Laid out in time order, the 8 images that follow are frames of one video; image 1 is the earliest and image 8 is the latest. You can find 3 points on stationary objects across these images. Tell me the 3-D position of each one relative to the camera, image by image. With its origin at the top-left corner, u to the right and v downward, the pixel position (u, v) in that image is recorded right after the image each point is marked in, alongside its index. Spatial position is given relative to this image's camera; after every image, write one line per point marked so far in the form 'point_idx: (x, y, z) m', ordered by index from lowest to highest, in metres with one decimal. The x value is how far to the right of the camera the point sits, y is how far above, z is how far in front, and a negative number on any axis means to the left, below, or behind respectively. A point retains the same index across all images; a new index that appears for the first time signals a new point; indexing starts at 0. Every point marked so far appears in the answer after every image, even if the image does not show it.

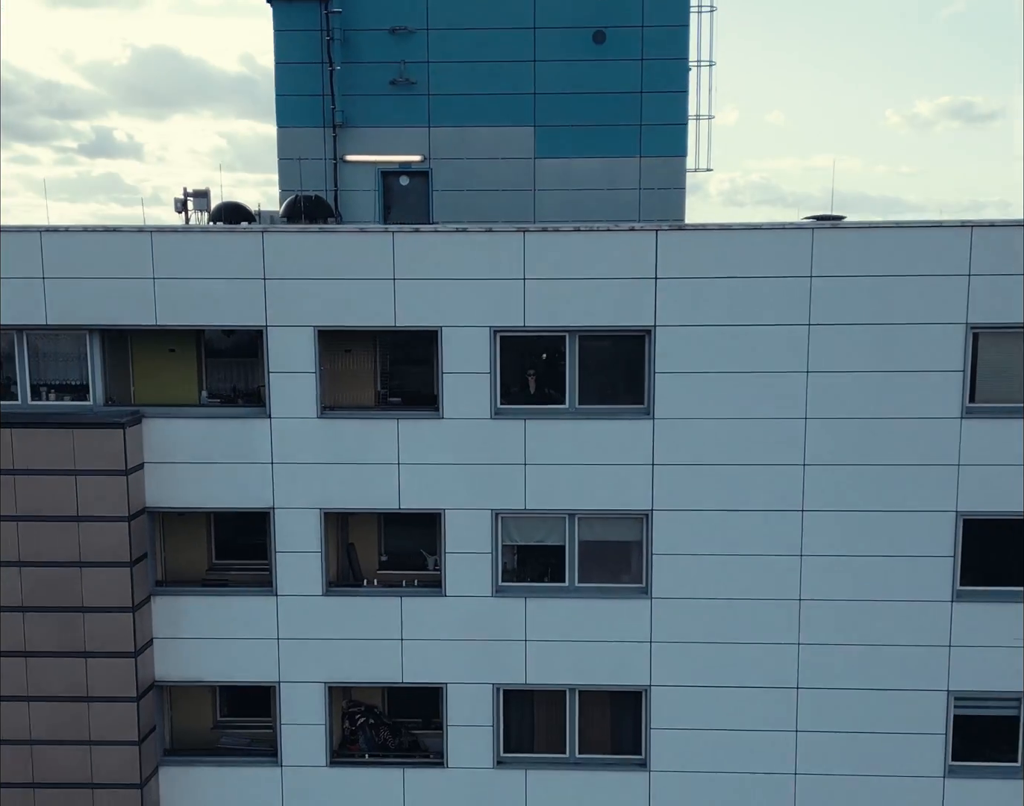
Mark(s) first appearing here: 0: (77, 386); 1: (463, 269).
0: (-5.1, +0.2, +12.2) m
1: (-0.5, +1.5, +11.6) m
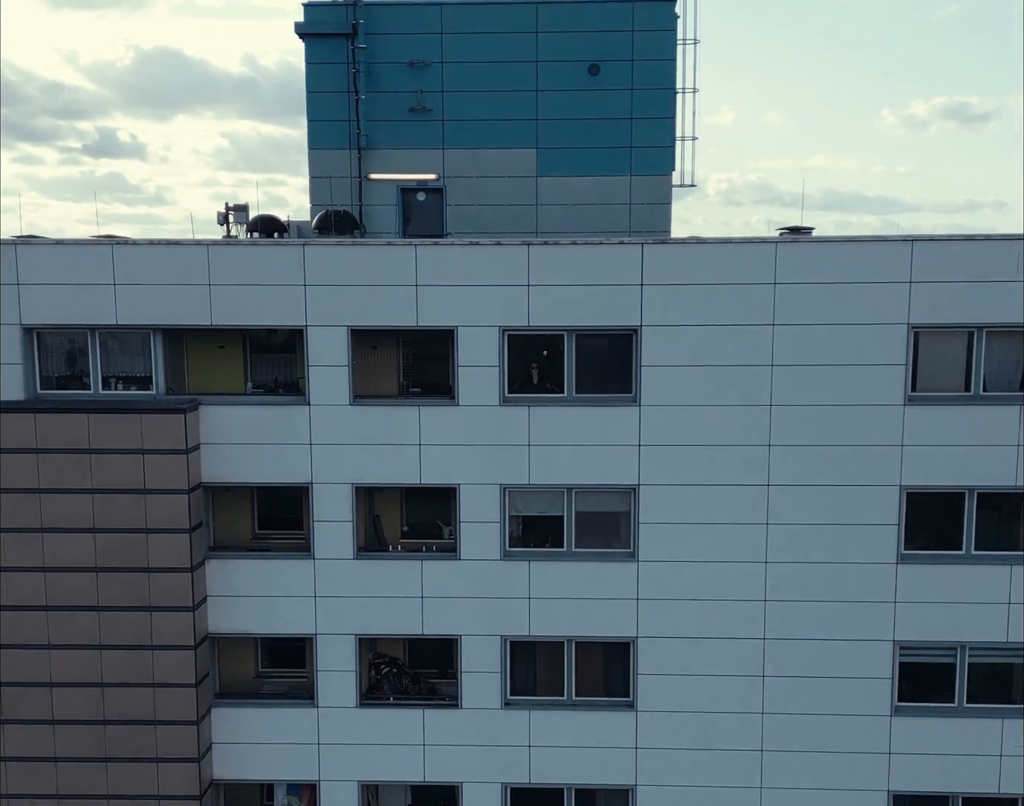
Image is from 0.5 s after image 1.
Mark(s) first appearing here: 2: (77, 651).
0: (-5.1, +0.4, +14.1) m
1: (-0.5, +1.7, +13.4) m
2: (-5.8, -3.3, +13.7) m
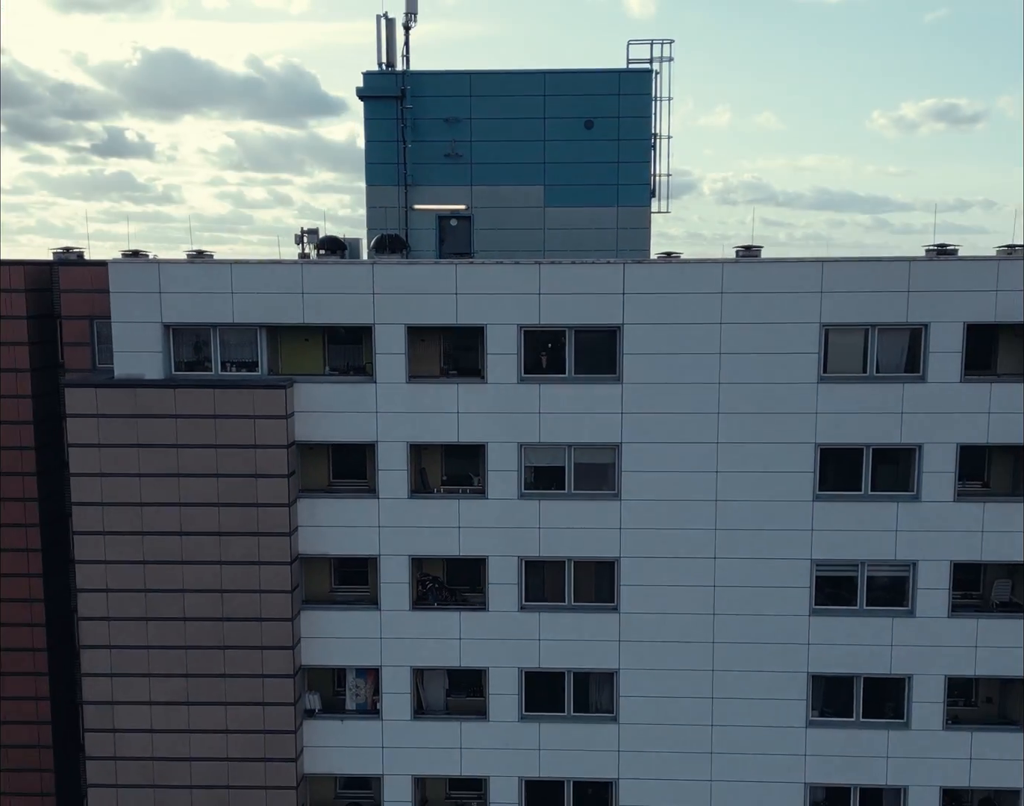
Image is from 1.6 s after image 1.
0: (-4.8, +0.8, +18.7) m
1: (-0.2, +2.1, +18.0) m
2: (-5.5, -2.9, +18.3) m
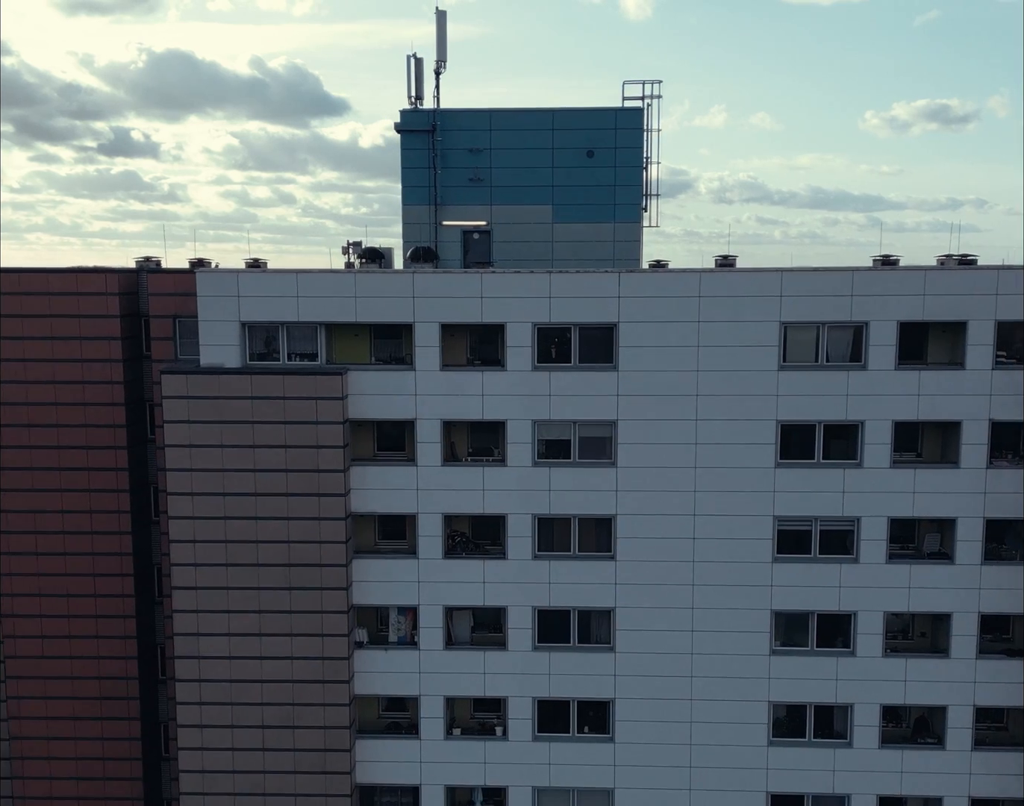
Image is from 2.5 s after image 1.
0: (-4.5, +1.1, +22.5) m
1: (+0.1, +2.4, +21.8) m
2: (-5.2, -2.6, +22.2) m
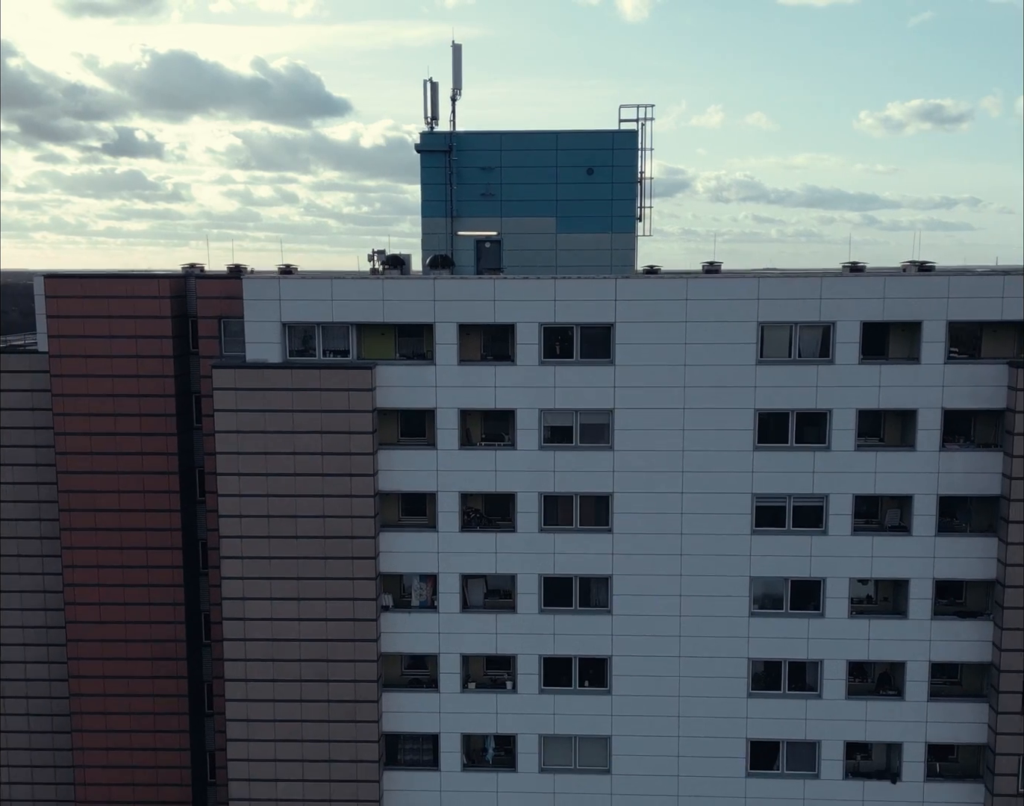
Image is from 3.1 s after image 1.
0: (-4.2, +1.3, +25.4) m
1: (+0.3, +2.6, +24.7) m
2: (-5.0, -2.3, +25.1) m
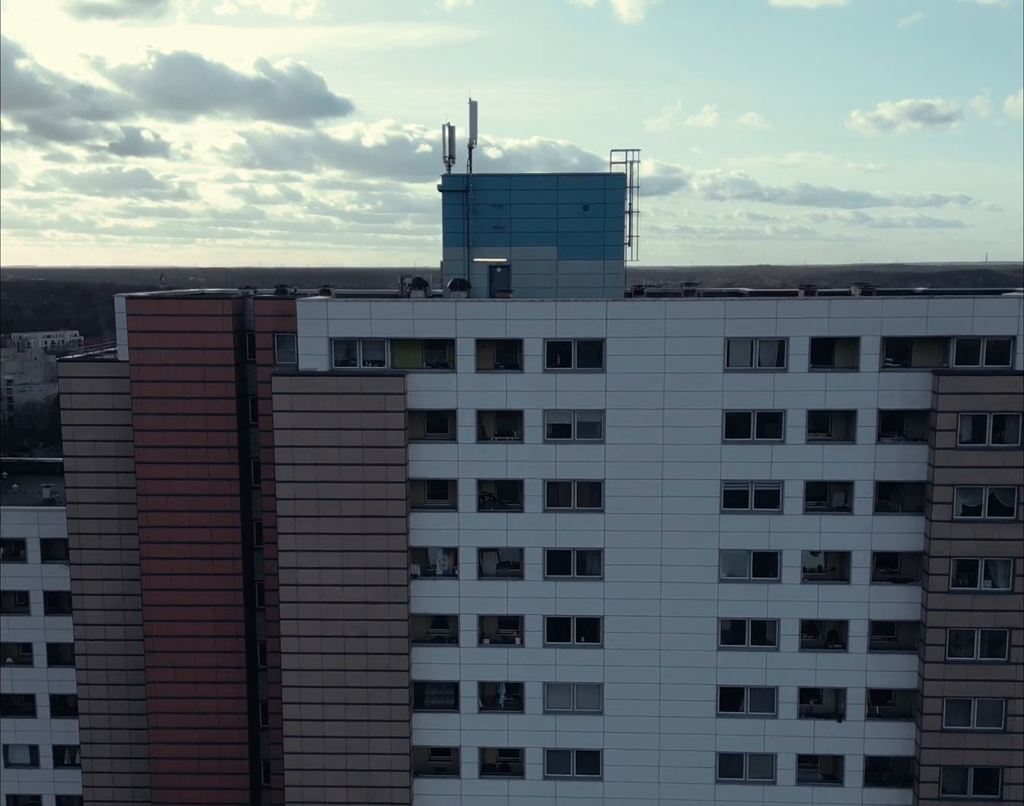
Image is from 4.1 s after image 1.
0: (-4.0, +1.3, +30.4) m
1: (+0.6, +2.6, +29.7) m
2: (-4.7, -2.4, +30.1) m
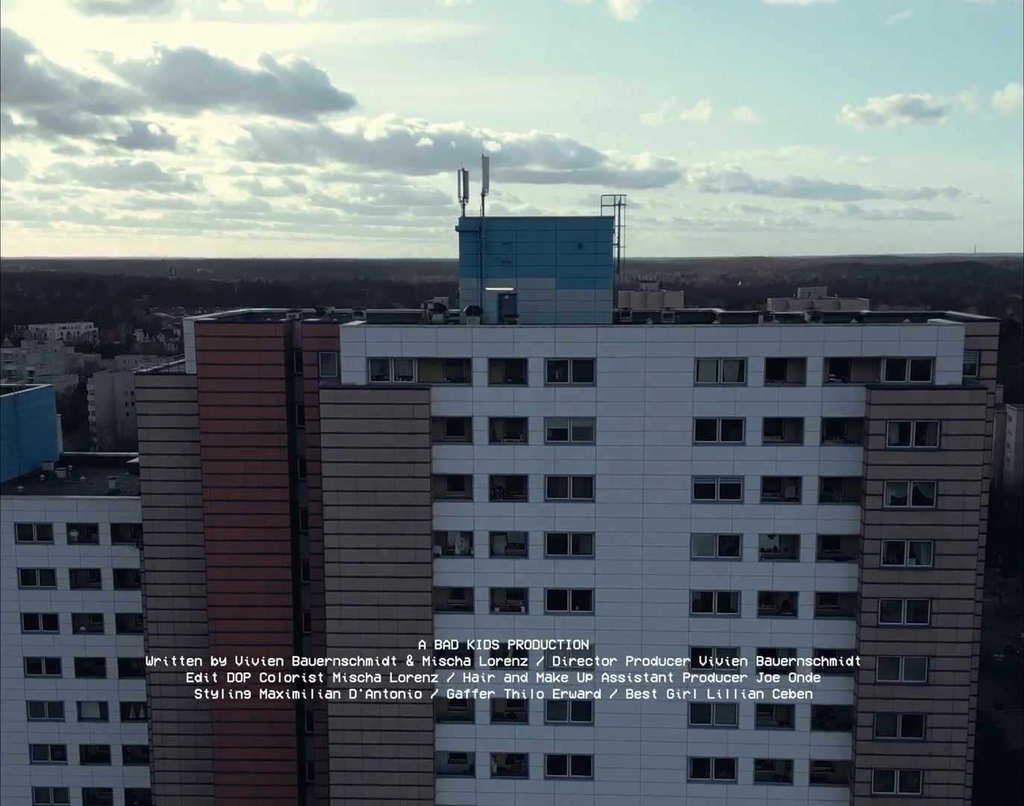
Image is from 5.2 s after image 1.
0: (-3.8, +1.0, +36.4) m
1: (+0.8, +2.3, +35.7) m
2: (-4.5, -2.7, +36.2) m
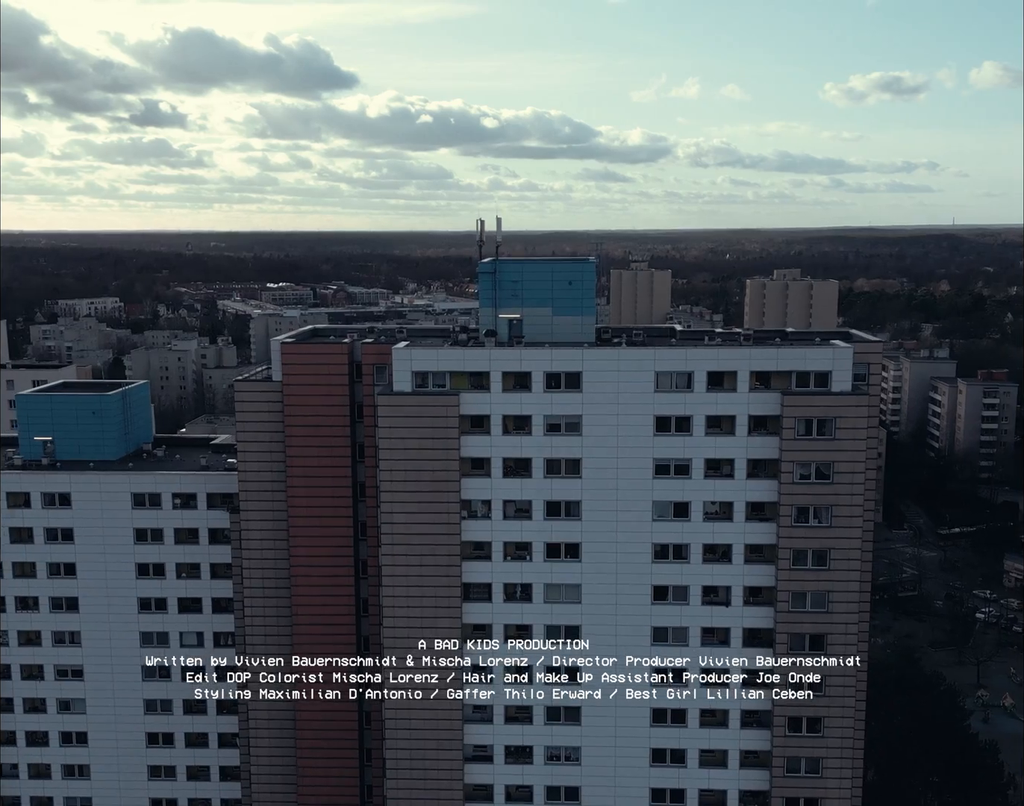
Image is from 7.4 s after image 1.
0: (-3.4, +0.9, +48.6) m
1: (+1.2, +2.2, +47.9) m
2: (-4.1, -2.8, +48.6) m
